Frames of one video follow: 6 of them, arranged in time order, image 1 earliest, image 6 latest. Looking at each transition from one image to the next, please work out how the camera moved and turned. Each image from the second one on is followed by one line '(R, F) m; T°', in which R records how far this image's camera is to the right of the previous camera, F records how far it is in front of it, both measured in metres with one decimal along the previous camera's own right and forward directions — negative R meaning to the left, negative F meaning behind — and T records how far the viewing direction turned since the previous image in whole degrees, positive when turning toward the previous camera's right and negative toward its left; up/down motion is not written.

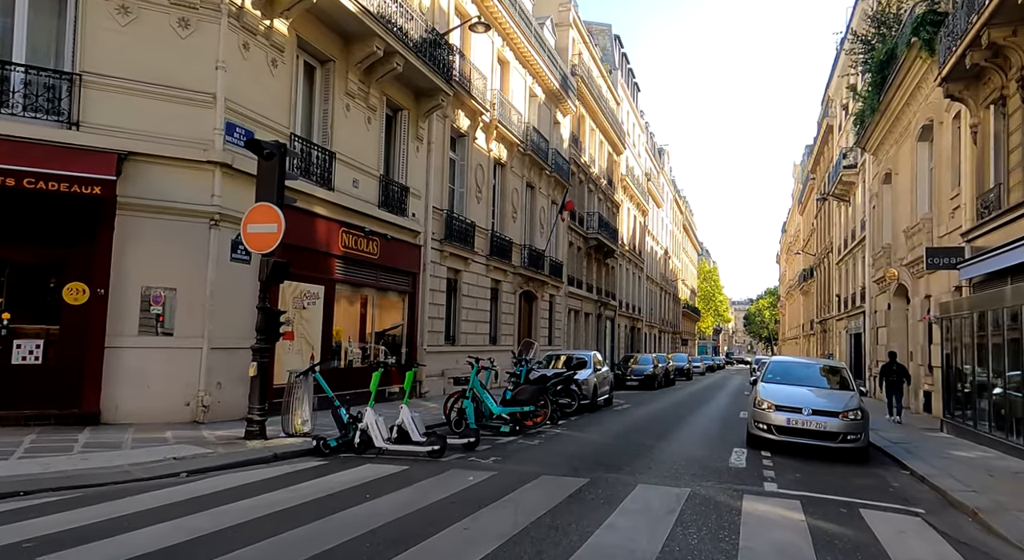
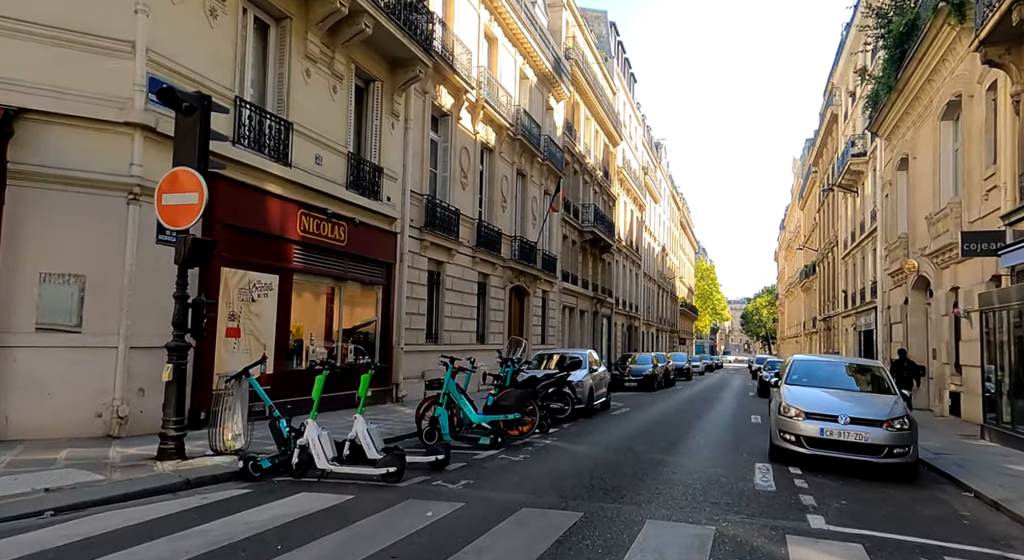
(+0.2, +1.7) m; 0°
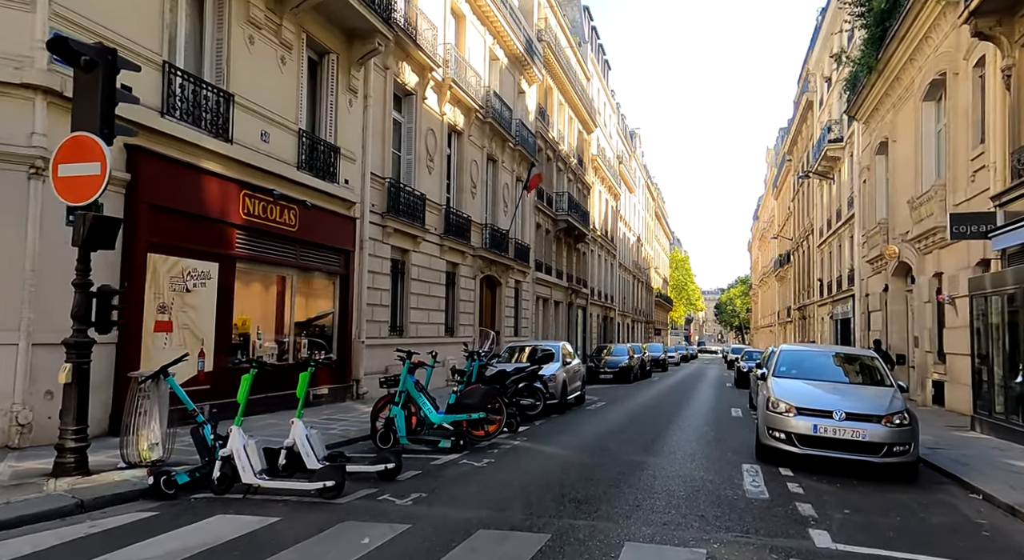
(+0.2, +0.9) m; +2°
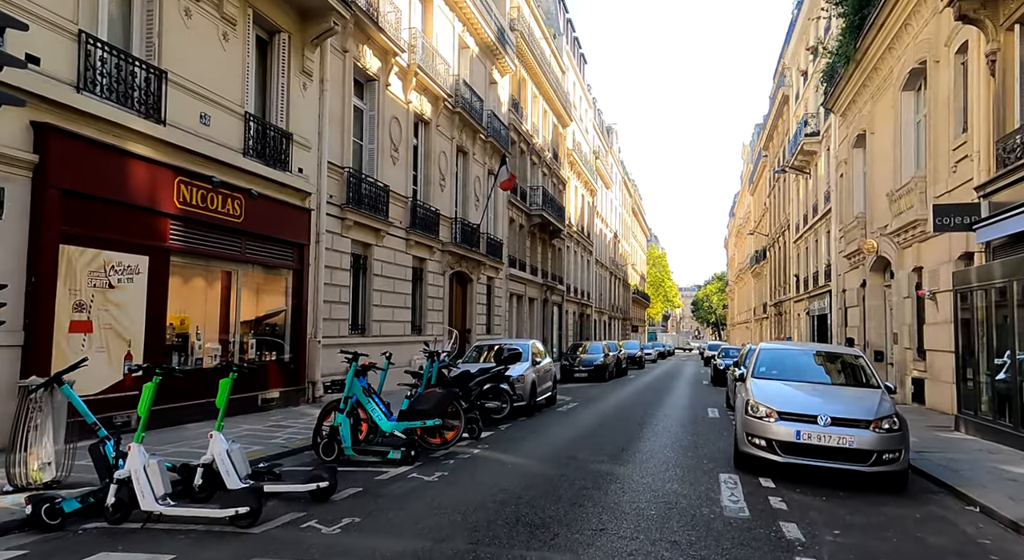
(+0.3, +0.8) m; +2°
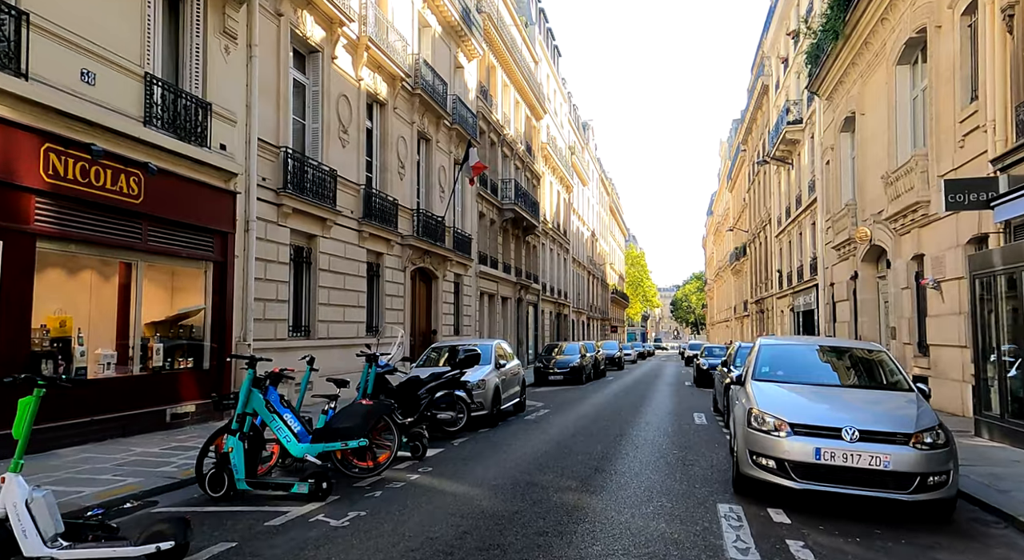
(+0.4, +1.7) m; +2°
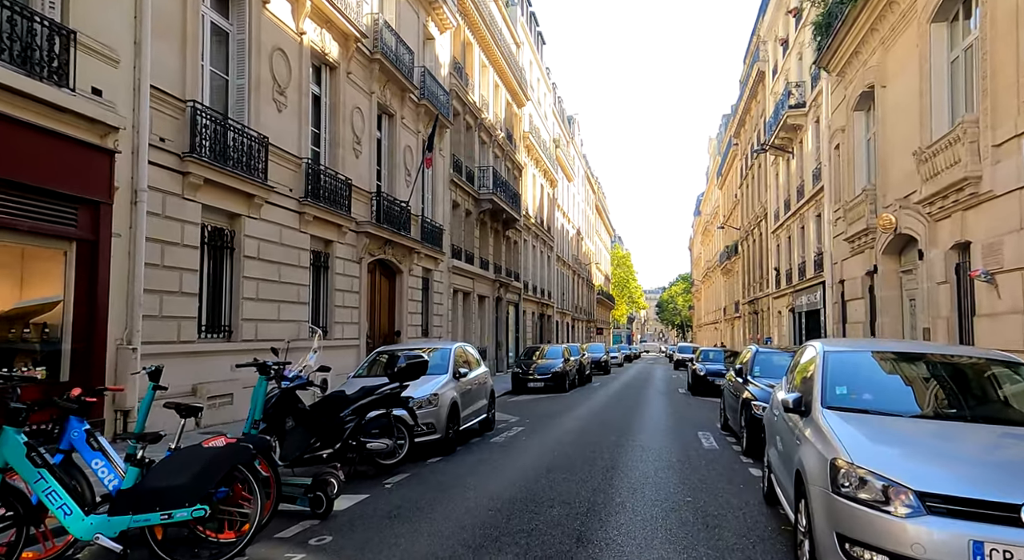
(+0.3, +2.5) m; +1°
